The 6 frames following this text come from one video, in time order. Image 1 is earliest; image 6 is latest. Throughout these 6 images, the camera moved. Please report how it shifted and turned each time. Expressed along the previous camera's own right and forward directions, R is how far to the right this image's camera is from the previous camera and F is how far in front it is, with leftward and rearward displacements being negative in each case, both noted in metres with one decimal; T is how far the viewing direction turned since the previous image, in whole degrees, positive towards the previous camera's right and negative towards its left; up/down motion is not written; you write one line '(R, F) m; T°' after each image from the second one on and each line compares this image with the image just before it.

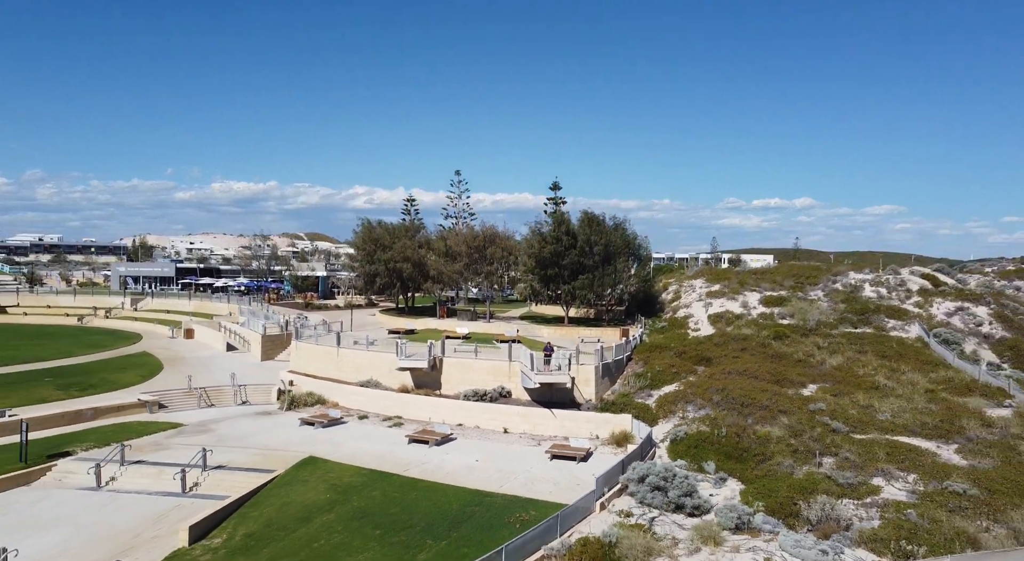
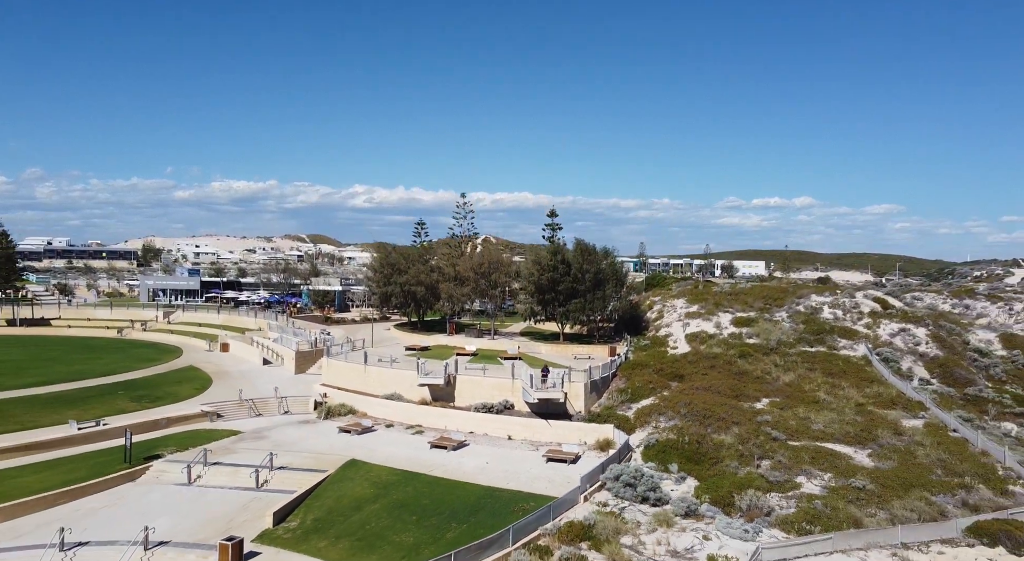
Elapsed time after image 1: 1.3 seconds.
(-0.1, -4.4) m; 0°
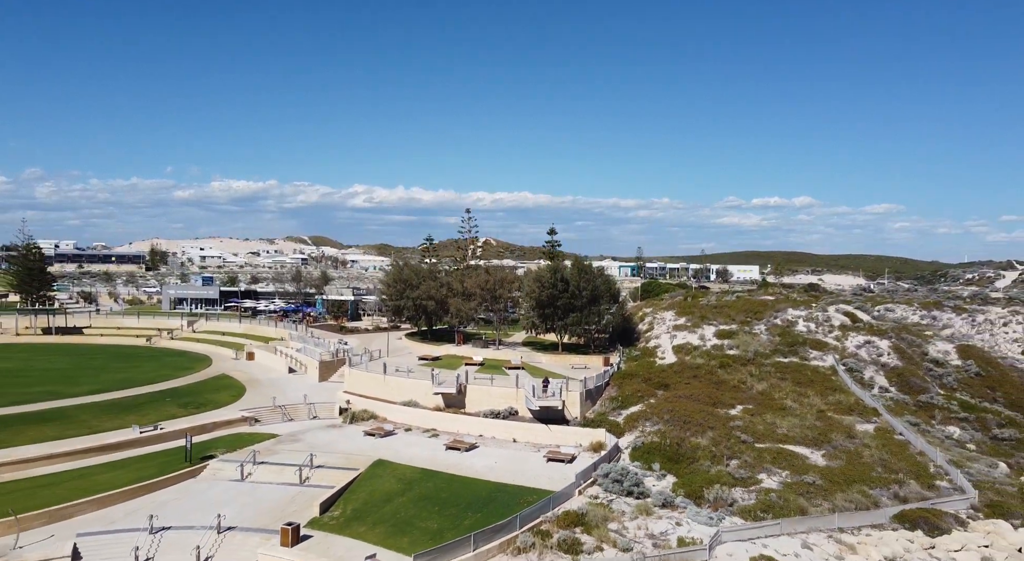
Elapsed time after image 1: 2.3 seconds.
(-0.2, -3.6) m; 0°
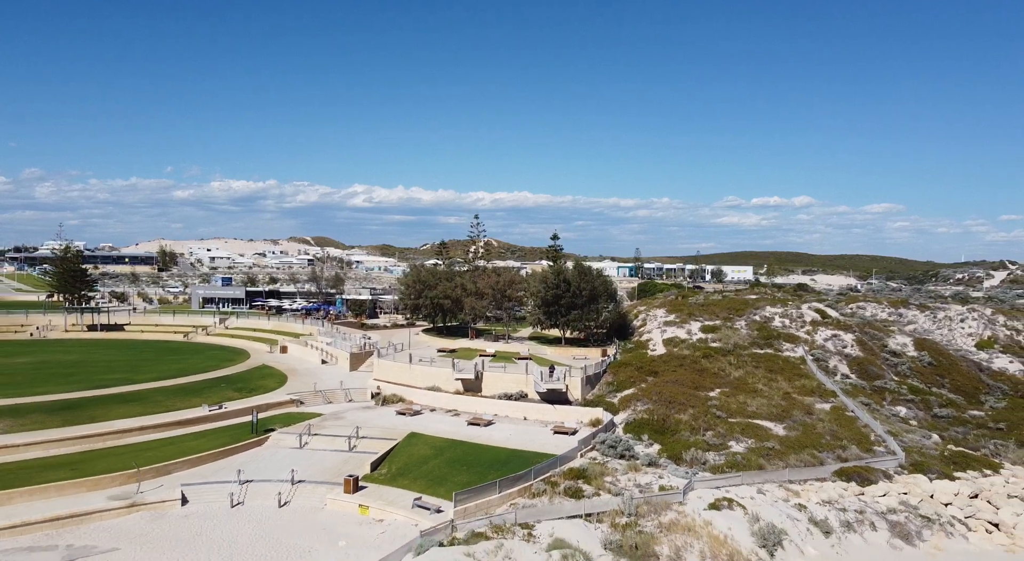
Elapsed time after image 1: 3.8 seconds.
(-0.6, -5.0) m; 0°
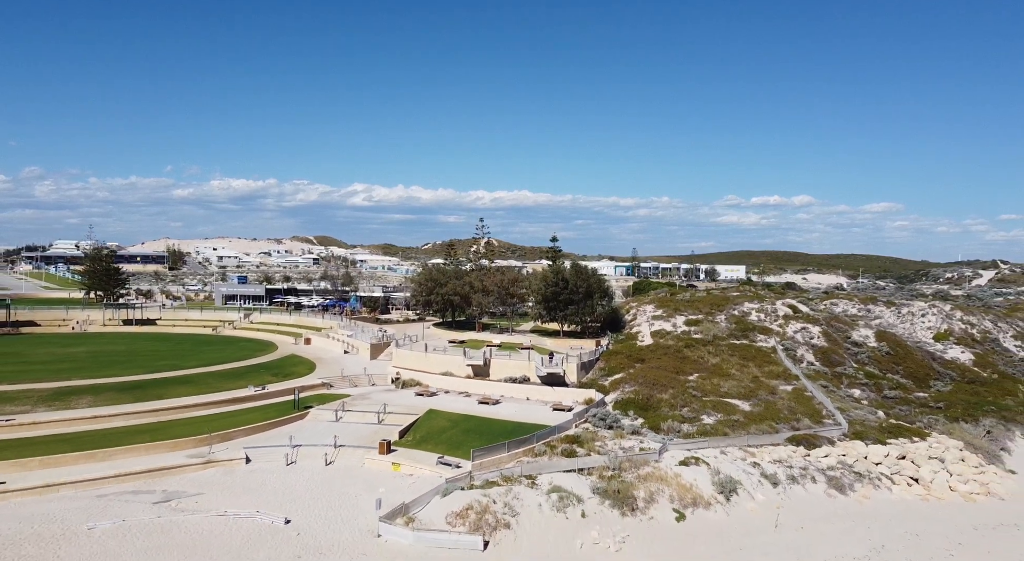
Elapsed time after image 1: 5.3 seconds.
(-0.3, -5.0) m; 0°
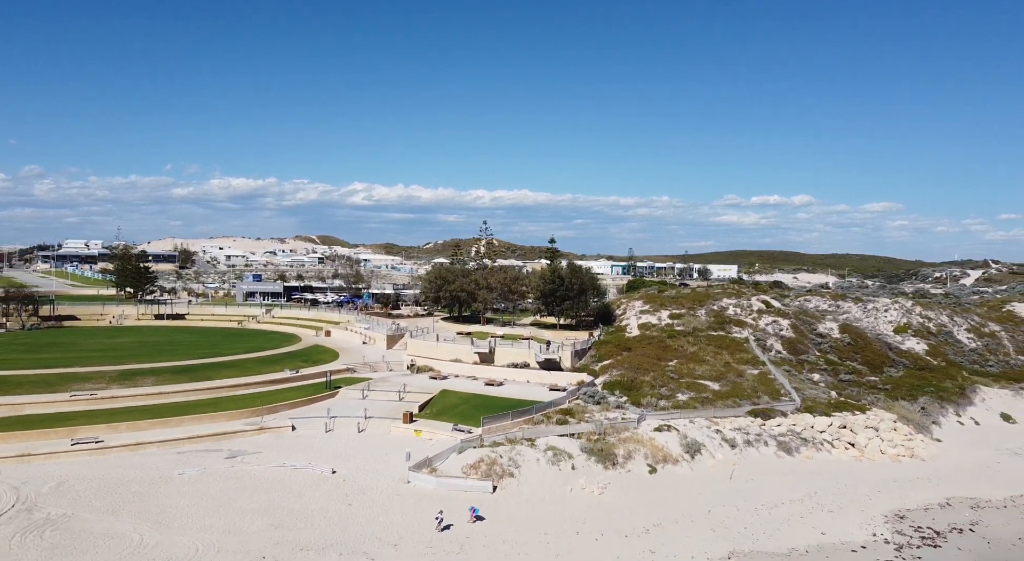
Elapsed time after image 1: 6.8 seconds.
(-0.2, -5.5) m; 0°
